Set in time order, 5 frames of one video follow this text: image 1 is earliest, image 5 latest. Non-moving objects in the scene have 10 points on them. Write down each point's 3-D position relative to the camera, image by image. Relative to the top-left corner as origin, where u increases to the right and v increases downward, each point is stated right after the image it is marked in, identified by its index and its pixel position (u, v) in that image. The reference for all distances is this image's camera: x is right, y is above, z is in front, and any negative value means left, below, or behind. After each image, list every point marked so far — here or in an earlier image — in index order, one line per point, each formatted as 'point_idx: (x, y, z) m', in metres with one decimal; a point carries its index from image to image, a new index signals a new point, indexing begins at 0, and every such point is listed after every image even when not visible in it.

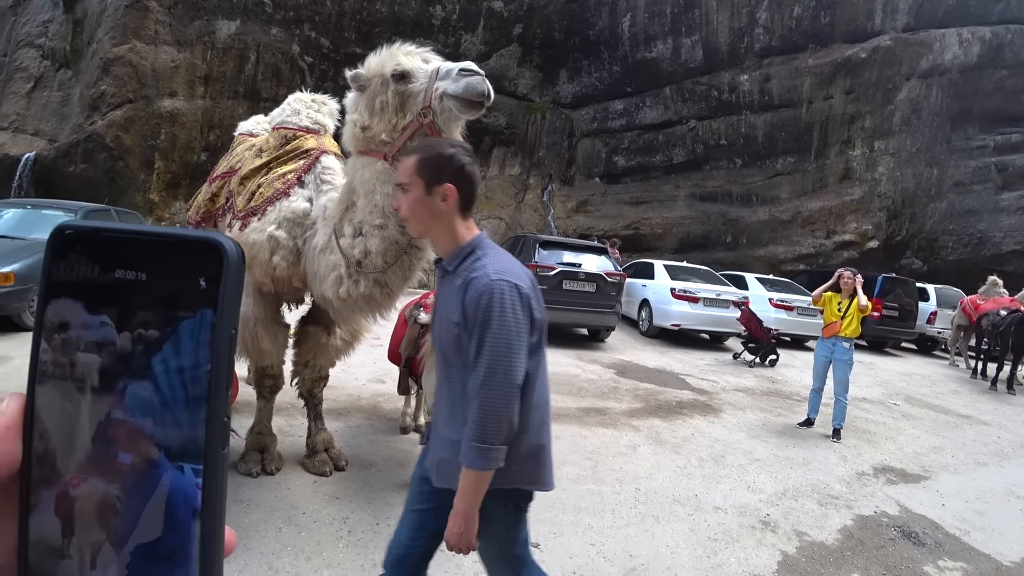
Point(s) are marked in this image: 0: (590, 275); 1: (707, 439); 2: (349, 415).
0: (+1.4, +0.2, +8.3) m
1: (+1.9, -1.5, +4.9) m
2: (-1.7, -1.3, +5.2) m
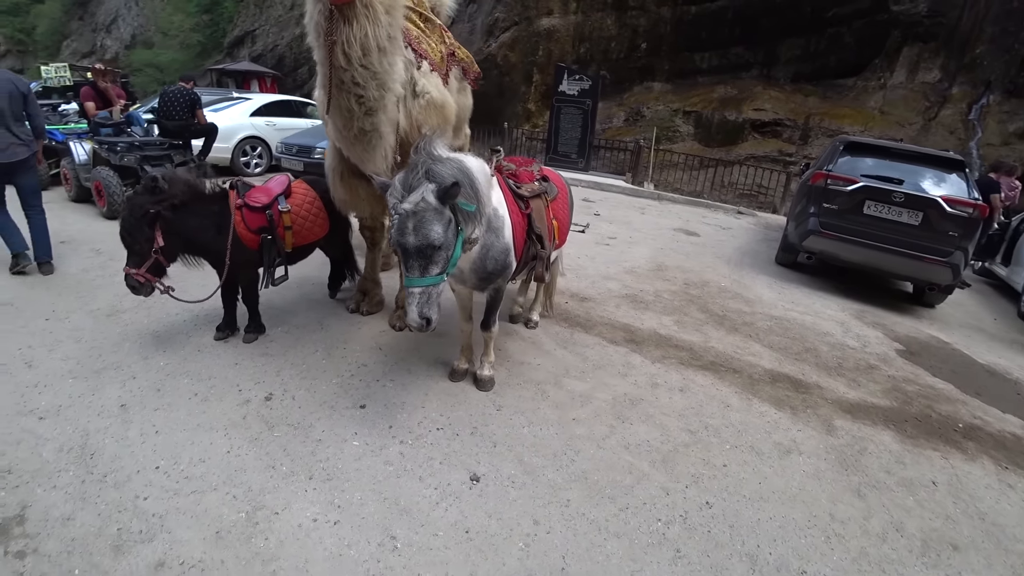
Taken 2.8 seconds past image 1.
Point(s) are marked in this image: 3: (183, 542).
0: (+4.3, +0.9, +5.2) m
1: (+2.2, -1.1, +2.5) m
2: (-0.3, 0.0, +4.9) m
3: (-1.4, -0.9, +2.2) m
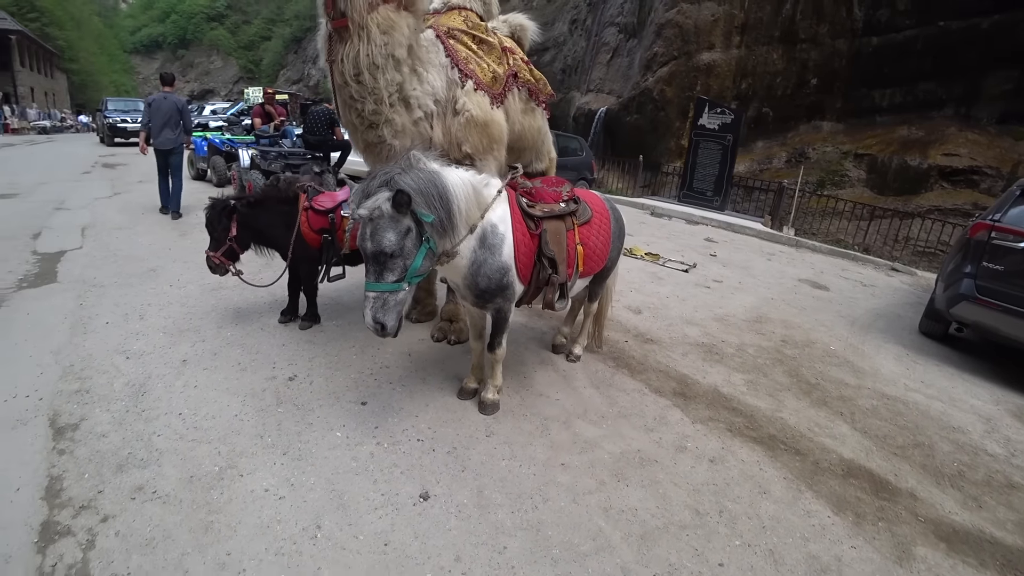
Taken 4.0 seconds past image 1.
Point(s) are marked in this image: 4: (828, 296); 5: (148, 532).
0: (+4.8, +0.1, +3.8) m
1: (+1.9, -1.4, +1.7) m
2: (+0.3, -0.2, +4.7) m
3: (-1.6, -0.8, +2.4) m
4: (+4.1, -0.1, +6.5) m
5: (-1.5, -0.9, +2.1) m
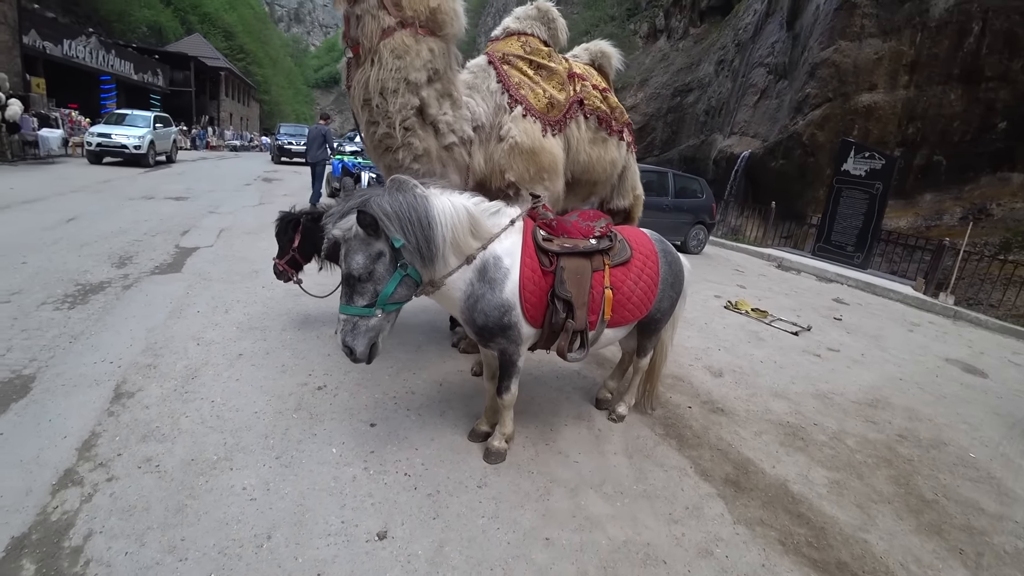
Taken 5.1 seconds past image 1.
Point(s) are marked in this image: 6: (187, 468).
0: (+5.0, -0.7, +2.4) m
1: (+1.5, -1.8, +0.9) m
2: (+0.8, -0.6, +4.3) m
3: (-1.7, -0.8, +2.5) m
4: (+4.8, -1.1, +5.1) m
5: (-1.7, -0.9, +2.2) m
6: (-1.6, -0.9, +2.4) m
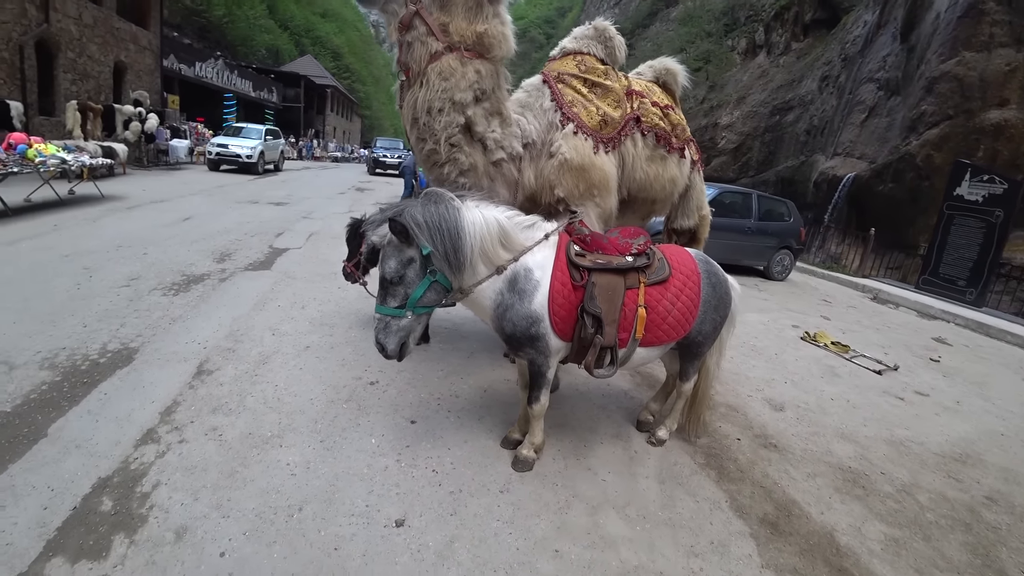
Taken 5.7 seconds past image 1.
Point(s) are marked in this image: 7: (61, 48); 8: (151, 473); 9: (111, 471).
0: (+5.0, -1.1, +1.6) m
1: (+1.3, -1.9, +0.7) m
2: (+1.2, -0.8, +4.2) m
3: (-1.6, -0.8, +2.8) m
4: (+5.3, -1.5, +4.4) m
5: (-1.6, -0.9, +2.5) m
6: (-1.4, -0.8, +2.7) m
7: (-12.6, +6.7, +13.9) m
8: (-1.7, -0.9, +2.4) m
9: (-1.9, -0.9, +2.3) m
